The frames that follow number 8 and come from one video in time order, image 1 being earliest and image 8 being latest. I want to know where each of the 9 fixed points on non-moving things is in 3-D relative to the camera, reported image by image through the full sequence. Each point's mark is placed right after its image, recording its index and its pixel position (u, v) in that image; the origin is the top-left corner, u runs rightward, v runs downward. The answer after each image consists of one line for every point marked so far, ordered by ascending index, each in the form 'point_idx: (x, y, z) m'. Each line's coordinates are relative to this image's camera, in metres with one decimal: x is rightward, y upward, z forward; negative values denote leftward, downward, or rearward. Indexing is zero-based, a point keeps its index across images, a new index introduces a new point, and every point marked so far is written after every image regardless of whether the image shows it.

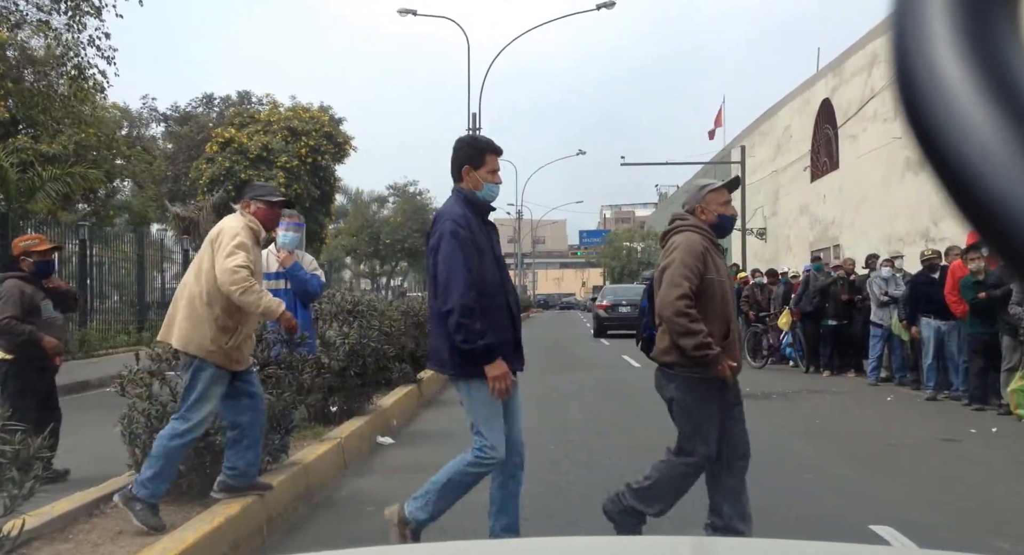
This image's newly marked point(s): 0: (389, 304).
0: (-1.5, -0.3, +11.4) m
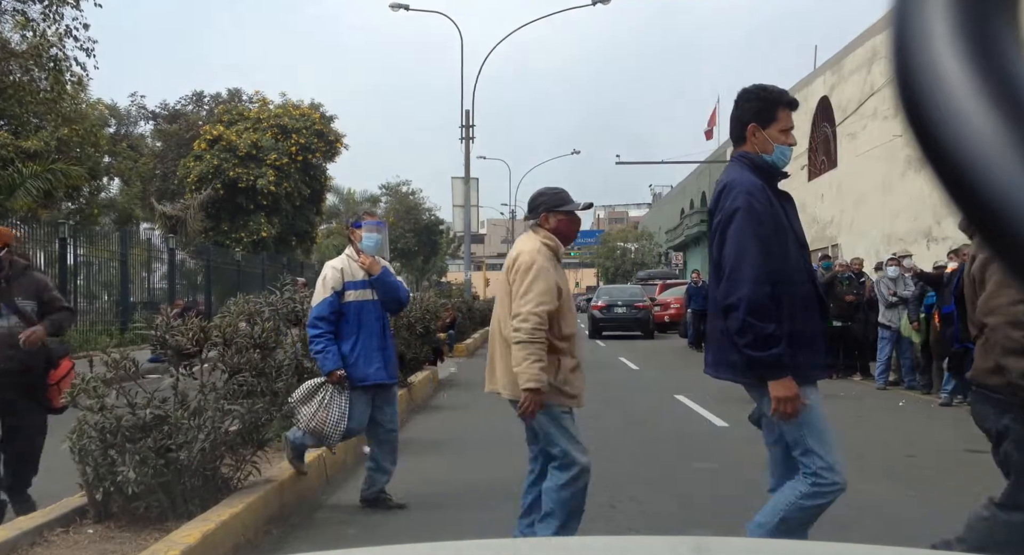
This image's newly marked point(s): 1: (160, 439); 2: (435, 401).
0: (-1.5, -0.3, +10.9) m
1: (-1.7, -0.8, +4.5) m
2: (-0.9, -1.5, +11.6) m
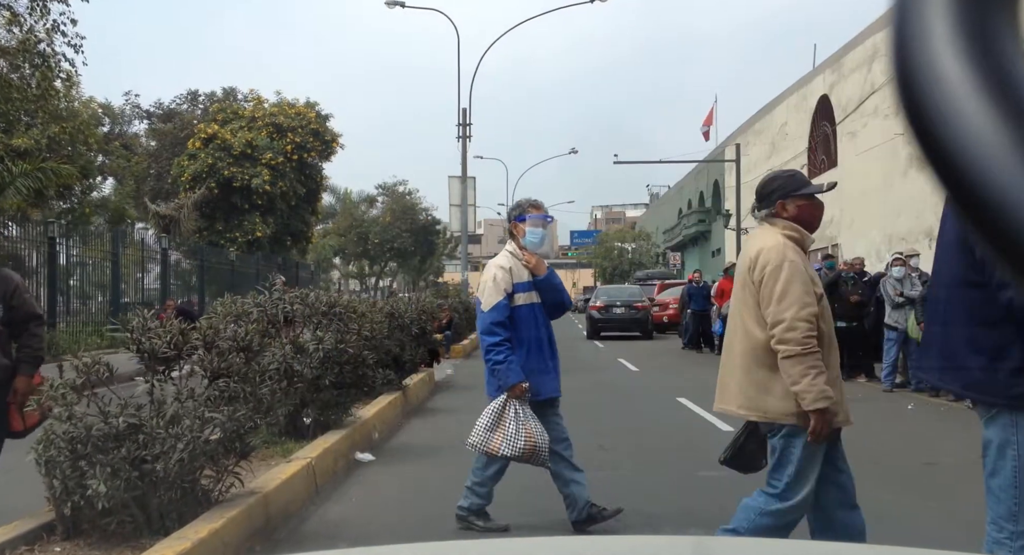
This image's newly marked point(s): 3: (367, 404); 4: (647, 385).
0: (-1.6, -0.3, +10.6) m
1: (-1.7, -0.8, +4.3) m
2: (-1.0, -1.5, +11.3) m
3: (-1.4, -1.2, +9.2) m
4: (+2.2, -1.7, +15.2) m
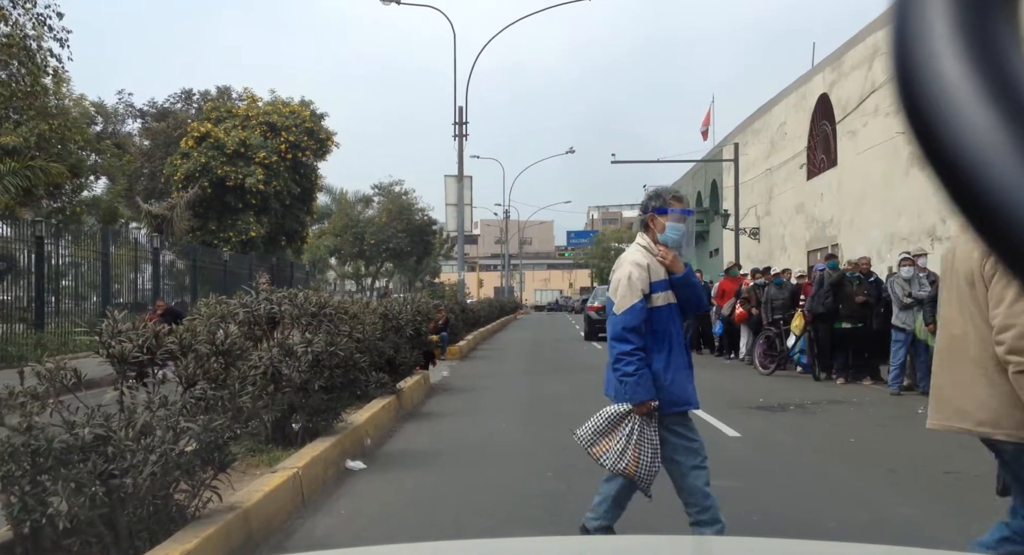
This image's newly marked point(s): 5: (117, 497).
0: (-1.6, -0.3, +10.3) m
1: (-1.7, -0.8, +4.0) m
2: (-1.0, -1.5, +11.0) m
3: (-1.4, -1.2, +8.9) m
4: (+2.1, -1.7, +14.9) m
5: (-1.6, -0.9, +4.0) m
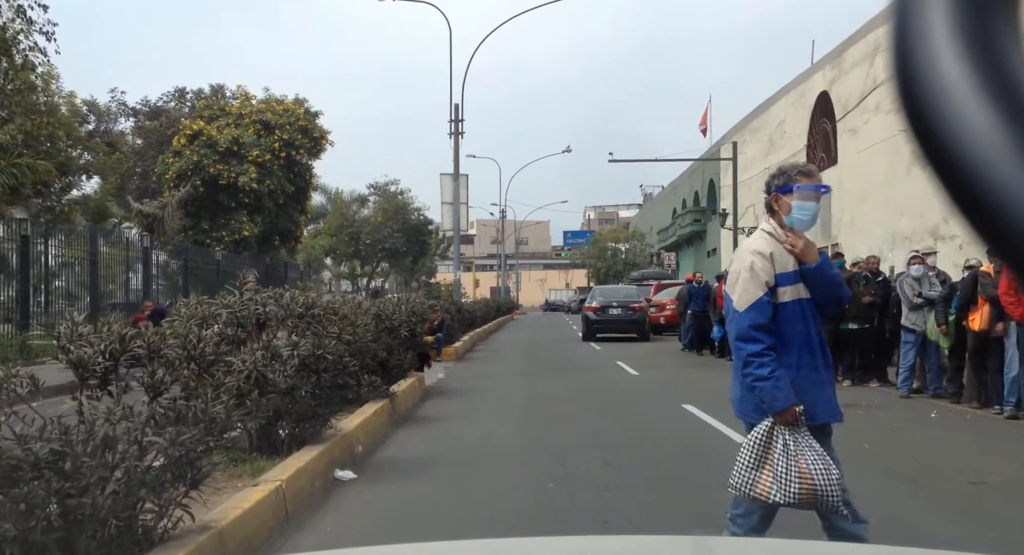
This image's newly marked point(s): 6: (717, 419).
0: (-1.6, -0.3, +10.0) m
1: (-1.7, -0.8, +3.6) m
2: (-1.0, -1.5, +10.7) m
3: (-1.4, -1.2, +8.5) m
4: (+2.1, -1.7, +14.6) m
5: (-1.6, -0.9, +3.6) m
6: (+2.4, -1.6, +11.3) m
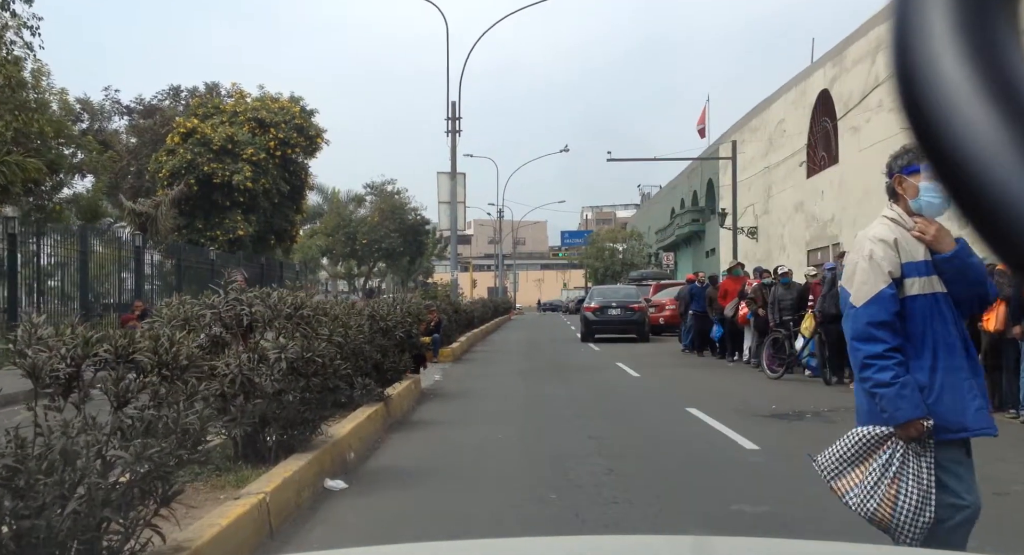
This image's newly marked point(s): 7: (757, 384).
0: (-1.6, -0.3, +9.7) m
1: (-1.7, -0.7, +3.3) m
2: (-1.0, -1.5, +10.3) m
3: (-1.4, -1.2, +8.2) m
4: (+2.1, -1.7, +14.3) m
5: (-1.6, -0.9, +3.3) m
6: (+2.4, -1.6, +11.0) m
7: (+3.4, -1.5, +13.1) m
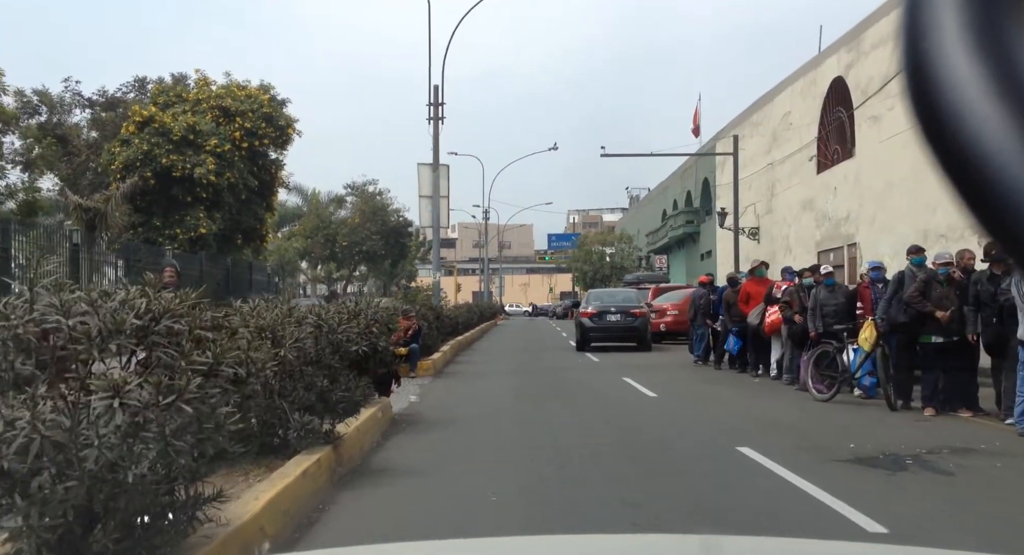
0: (-1.7, -0.3, +7.3) m
1: (-1.6, -0.7, +0.9) m
2: (-1.1, -1.5, +8.0) m
3: (-1.4, -1.2, +5.8) m
4: (+1.9, -1.7, +11.9) m
5: (-1.6, -0.8, +0.9) m
6: (+2.3, -1.6, +8.6) m
7: (+3.3, -1.5, +10.8) m
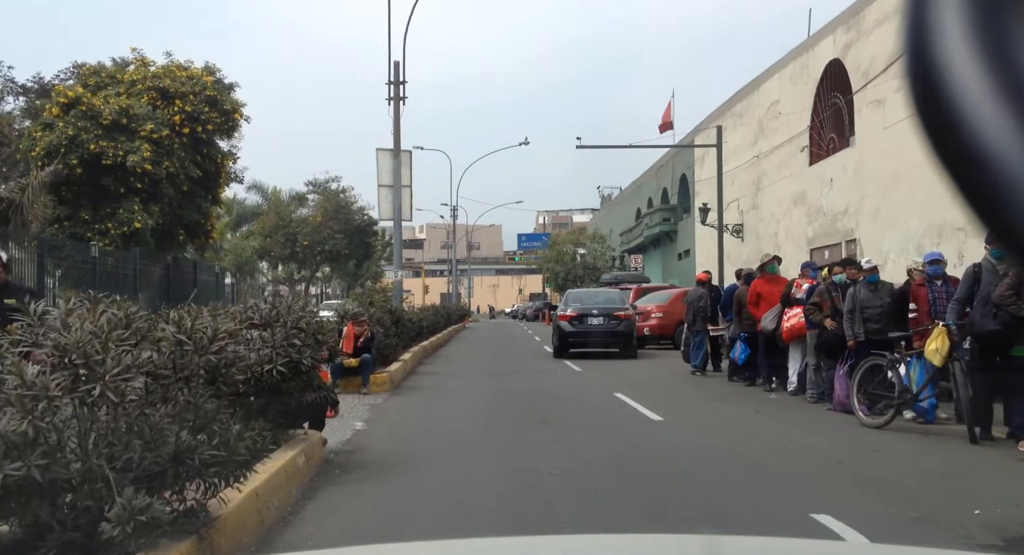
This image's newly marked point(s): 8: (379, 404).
0: (-1.8, -0.2, +4.9) m
1: (-1.5, -0.6, -1.5) m
2: (-1.2, -1.4, +5.6) m
3: (-1.5, -1.1, +3.5) m
4: (+1.7, -1.7, +9.7) m
5: (-1.5, -0.8, -1.5) m
6: (+2.1, -1.5, +6.4) m
7: (+3.0, -1.4, +8.6) m
8: (-1.7, -1.6, +12.1) m
